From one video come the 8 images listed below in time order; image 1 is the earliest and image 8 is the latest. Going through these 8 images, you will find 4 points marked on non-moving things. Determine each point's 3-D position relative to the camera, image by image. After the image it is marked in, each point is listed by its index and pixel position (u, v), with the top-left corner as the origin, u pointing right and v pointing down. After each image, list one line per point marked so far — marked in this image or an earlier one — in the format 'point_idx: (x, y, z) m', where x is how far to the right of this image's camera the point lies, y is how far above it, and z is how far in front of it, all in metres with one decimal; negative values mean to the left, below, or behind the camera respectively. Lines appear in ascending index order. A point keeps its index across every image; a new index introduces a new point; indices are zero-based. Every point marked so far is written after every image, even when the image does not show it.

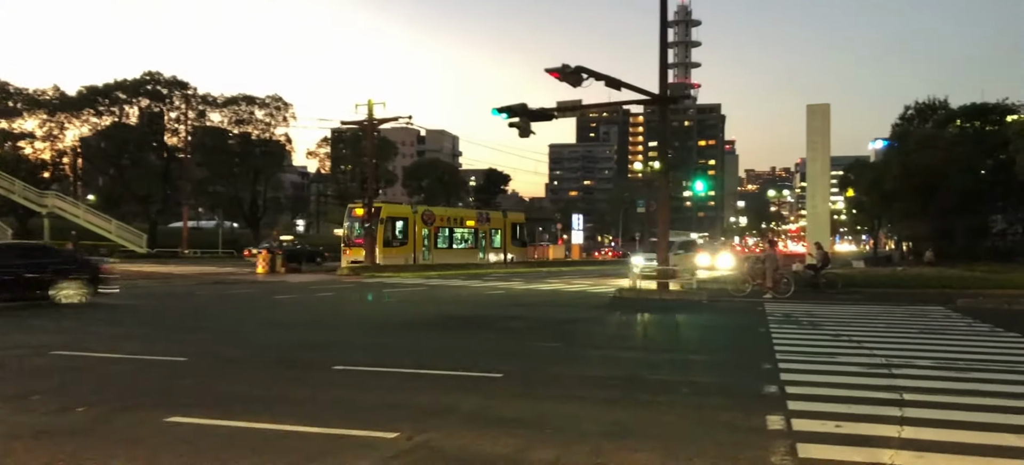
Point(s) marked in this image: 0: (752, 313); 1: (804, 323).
0: (+5.7, -2.0, +17.6) m
1: (+6.2, -2.0, +15.7) m
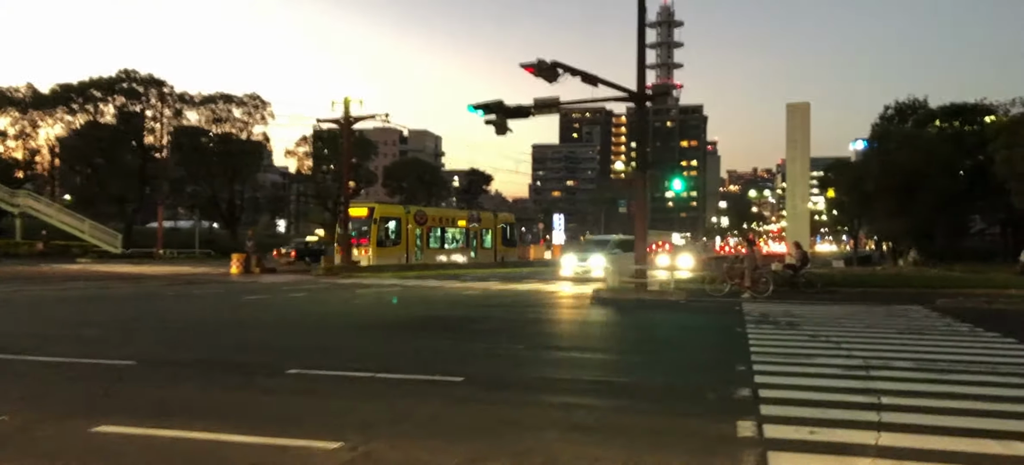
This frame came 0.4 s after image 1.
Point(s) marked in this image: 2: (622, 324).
0: (+5.1, -1.9, +17.3) m
1: (+5.6, -1.9, +15.5) m
2: (+2.2, -2.0, +15.5) m
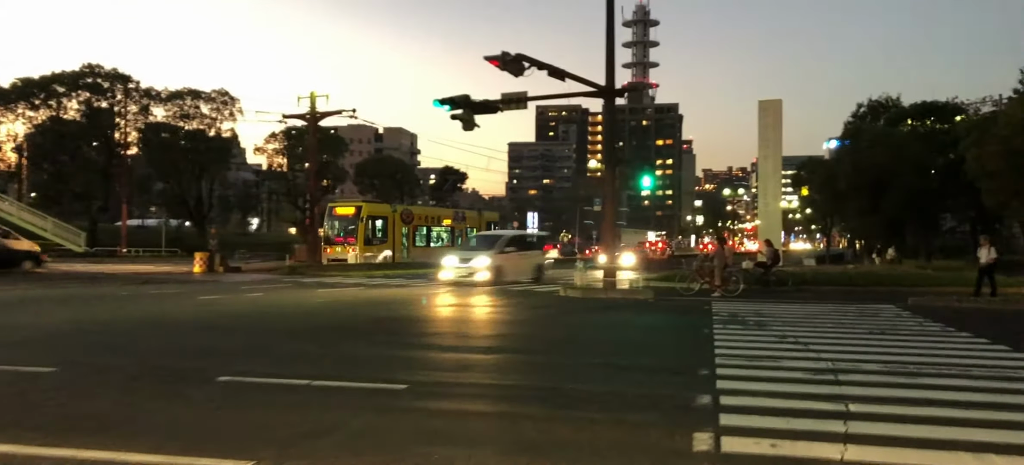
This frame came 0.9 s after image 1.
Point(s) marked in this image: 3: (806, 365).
0: (+4.3, -1.9, +16.9) m
1: (+4.9, -1.9, +15.0) m
2: (+1.4, -2.0, +15.0) m
3: (+4.0, -1.8, +9.9) m
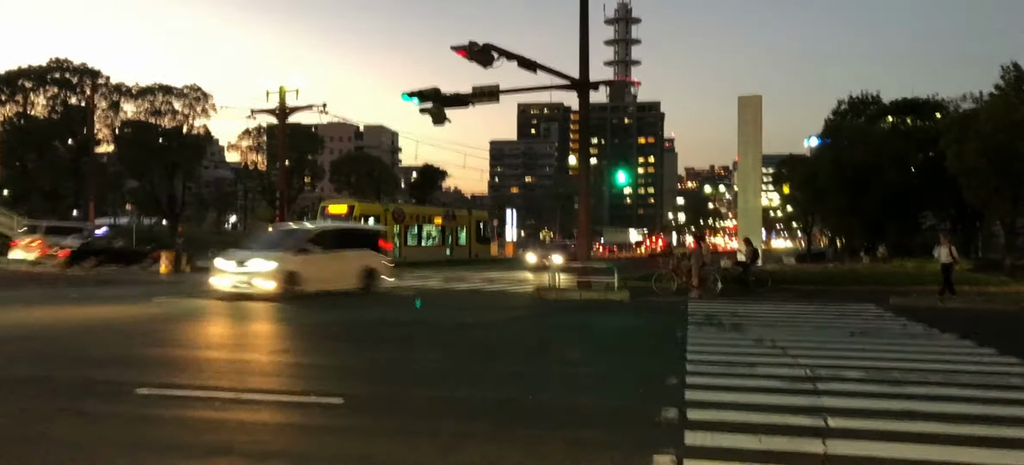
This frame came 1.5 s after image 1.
0: (+3.5, -1.8, +16.3) m
1: (+4.2, -1.8, +14.4) m
2: (+0.8, -1.9, +14.2) m
3: (+3.4, -1.8, +9.3) m
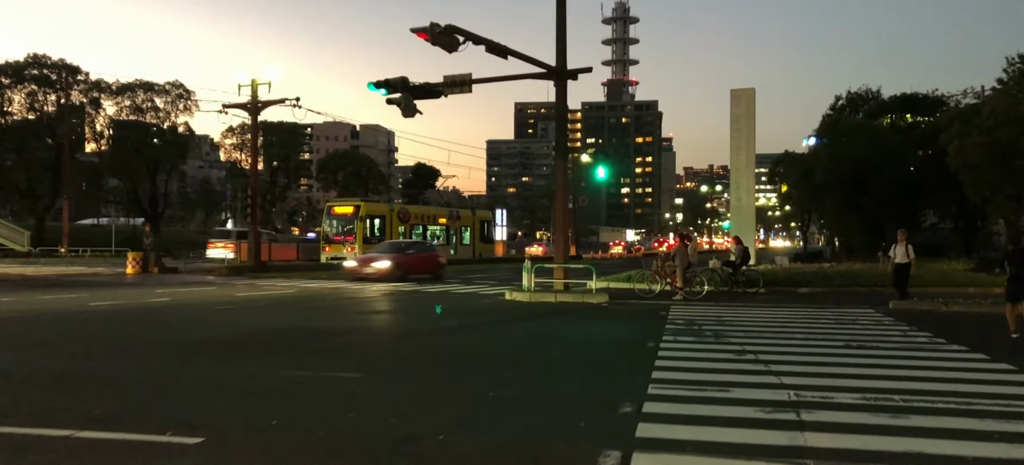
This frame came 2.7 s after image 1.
0: (+2.8, -1.8, +14.8) m
1: (+3.4, -1.8, +12.9) m
2: (0.0, -1.9, +12.8) m
3: (+2.7, -1.7, +7.8) m
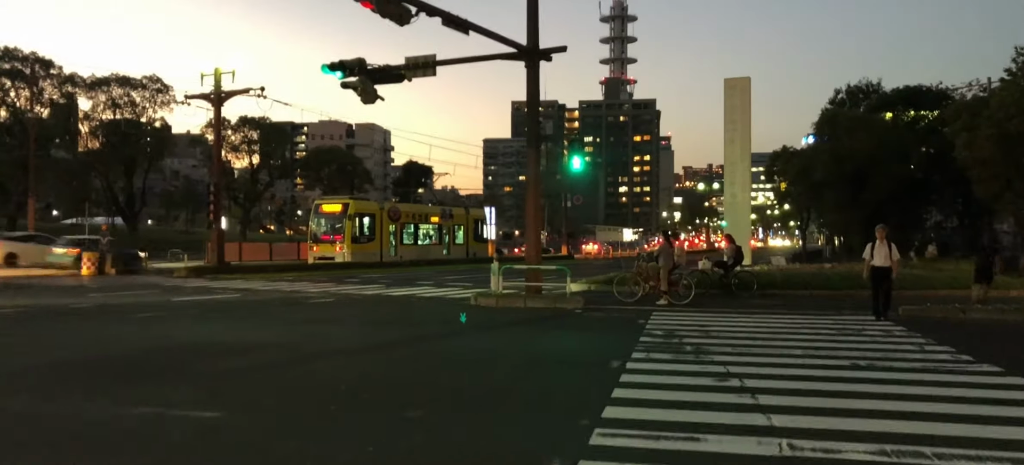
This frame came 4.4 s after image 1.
0: (+2.0, -1.7, +12.8) m
1: (+2.6, -1.7, +11.0) m
2: (-0.8, -1.8, +10.8) m
3: (+1.9, -1.7, +5.8) m
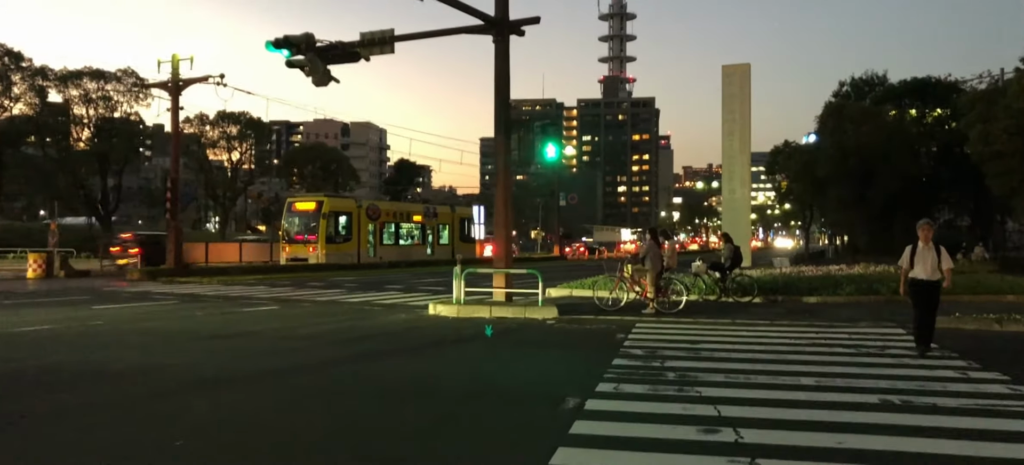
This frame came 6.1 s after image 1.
0: (+1.2, -1.7, +10.6) m
1: (+1.9, -1.7, +8.7) m
2: (-1.5, -1.8, +8.6) m
3: (+1.1, -1.6, +3.6) m
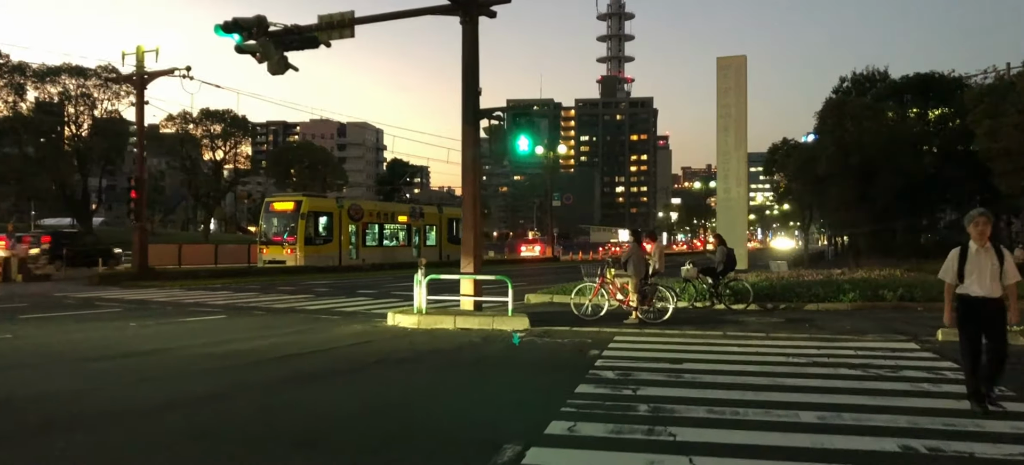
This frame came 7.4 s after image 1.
0: (+0.6, -1.7, +9.1) m
1: (+1.3, -1.7, +7.3) m
2: (-2.1, -1.8, +7.1) m
3: (+0.6, -1.7, +2.1) m
